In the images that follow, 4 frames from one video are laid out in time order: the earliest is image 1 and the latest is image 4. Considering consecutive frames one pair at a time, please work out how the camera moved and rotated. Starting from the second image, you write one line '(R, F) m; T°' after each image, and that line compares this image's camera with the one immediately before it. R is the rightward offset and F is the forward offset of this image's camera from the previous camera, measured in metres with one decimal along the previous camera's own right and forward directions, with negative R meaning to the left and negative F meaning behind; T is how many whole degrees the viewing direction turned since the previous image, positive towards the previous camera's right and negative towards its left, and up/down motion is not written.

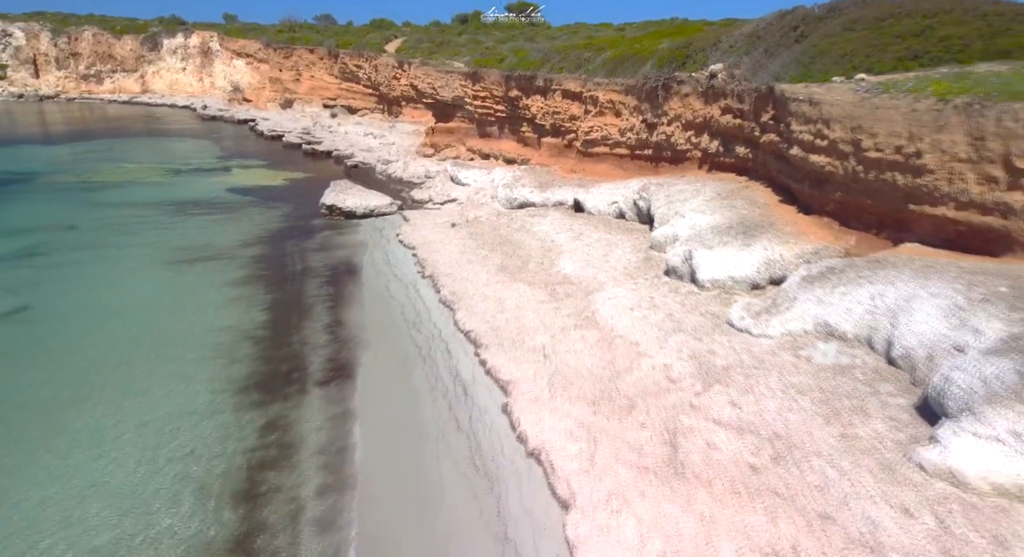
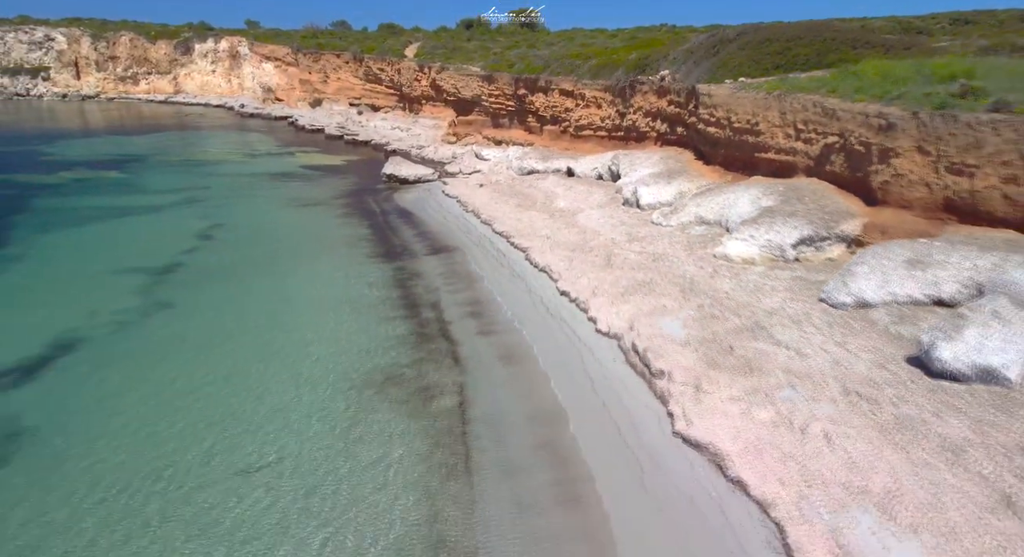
(-0.4, -6.9) m; 0°
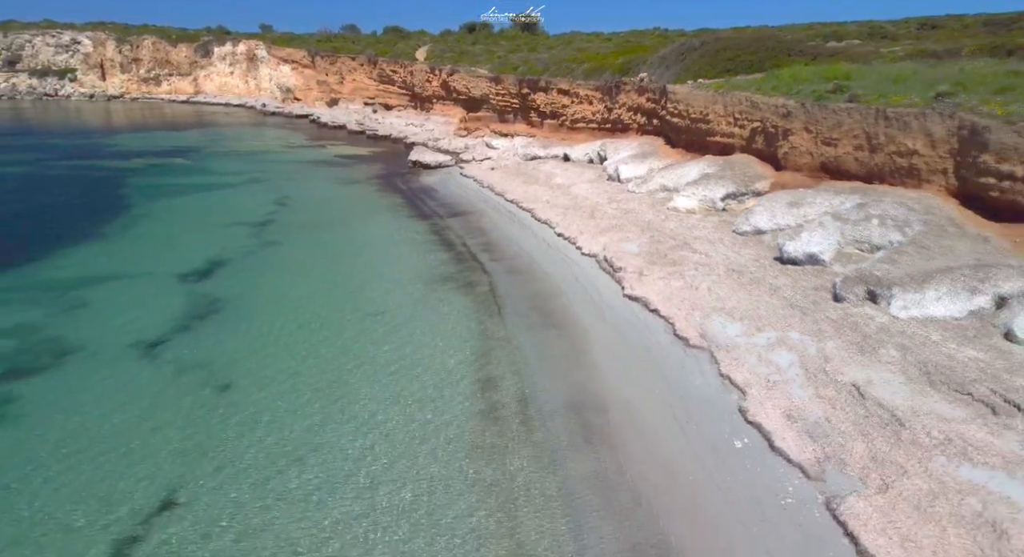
(-0.3, -4.9) m; 0°
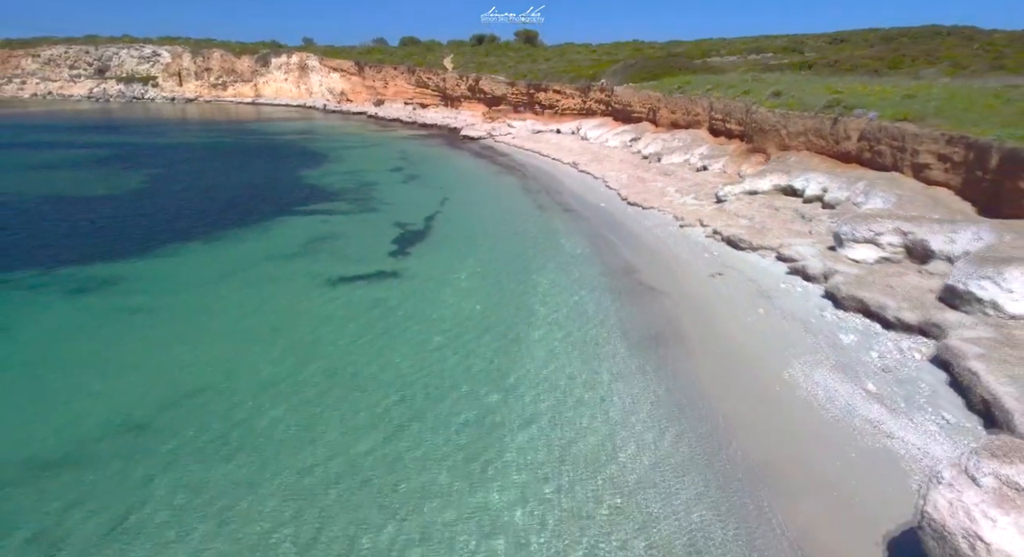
(-1.1, -18.7) m; 0°
